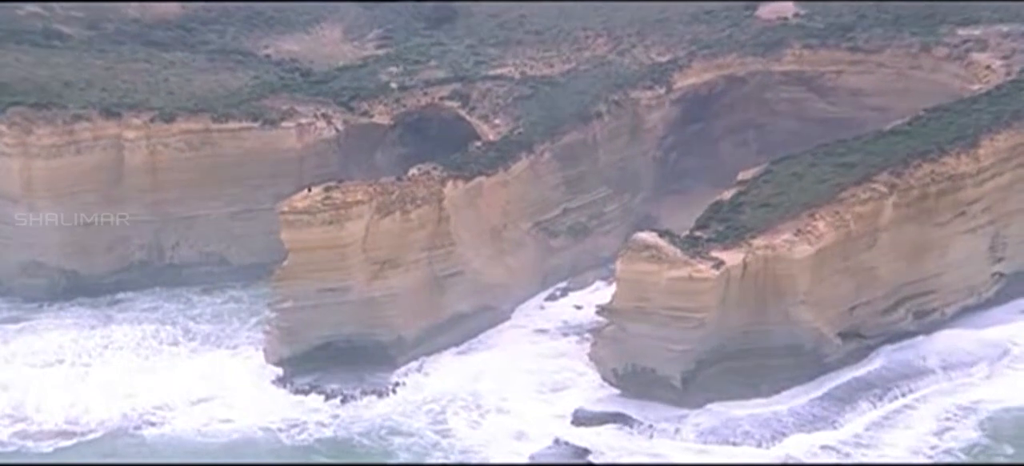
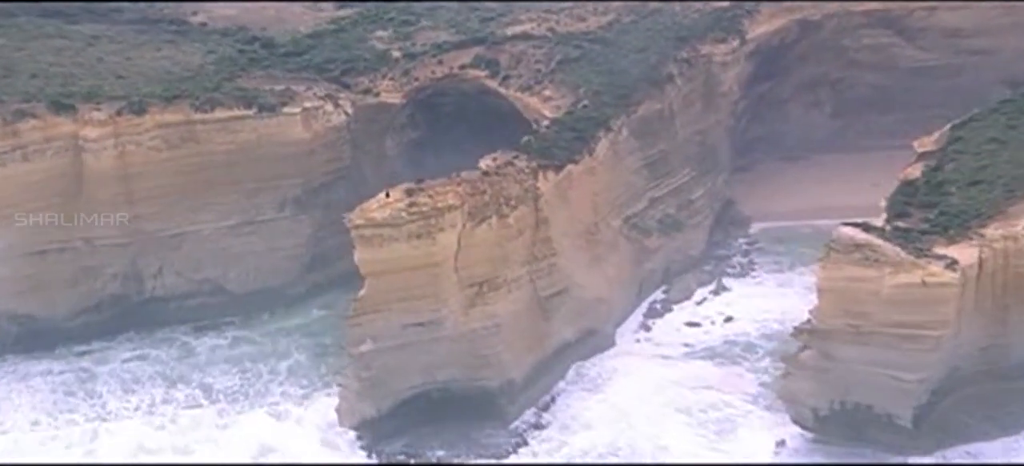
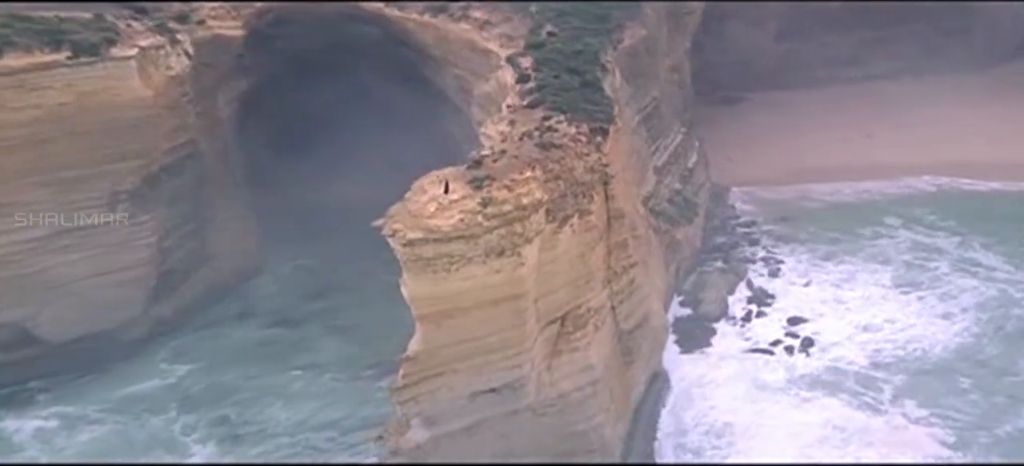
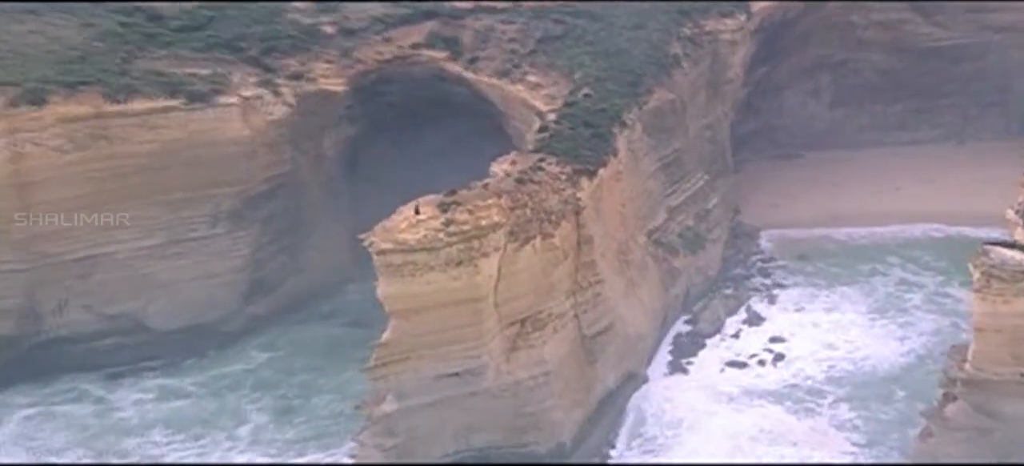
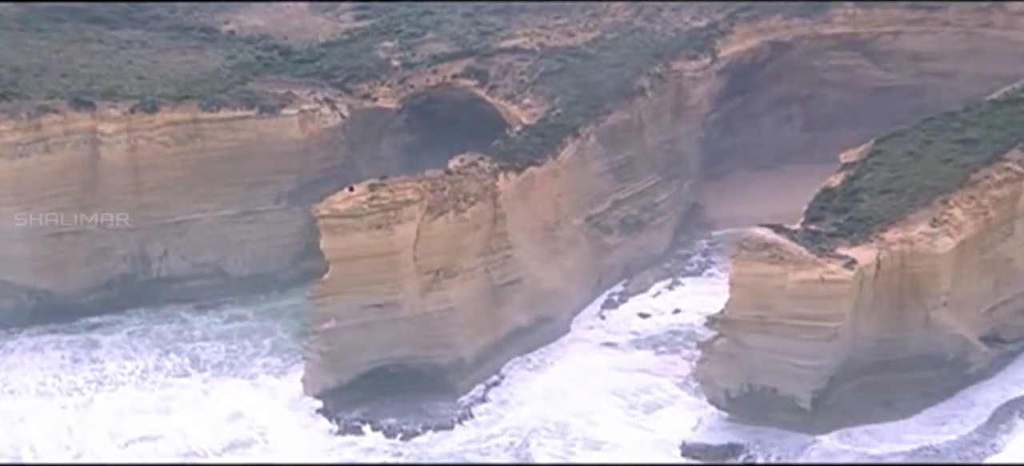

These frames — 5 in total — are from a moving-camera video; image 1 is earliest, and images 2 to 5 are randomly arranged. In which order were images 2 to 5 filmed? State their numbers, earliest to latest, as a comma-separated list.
5, 2, 4, 3
